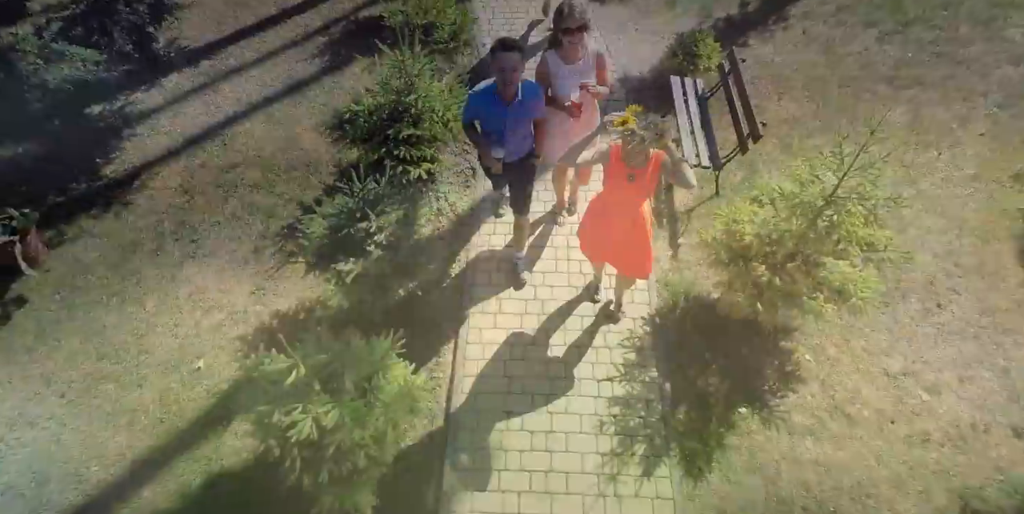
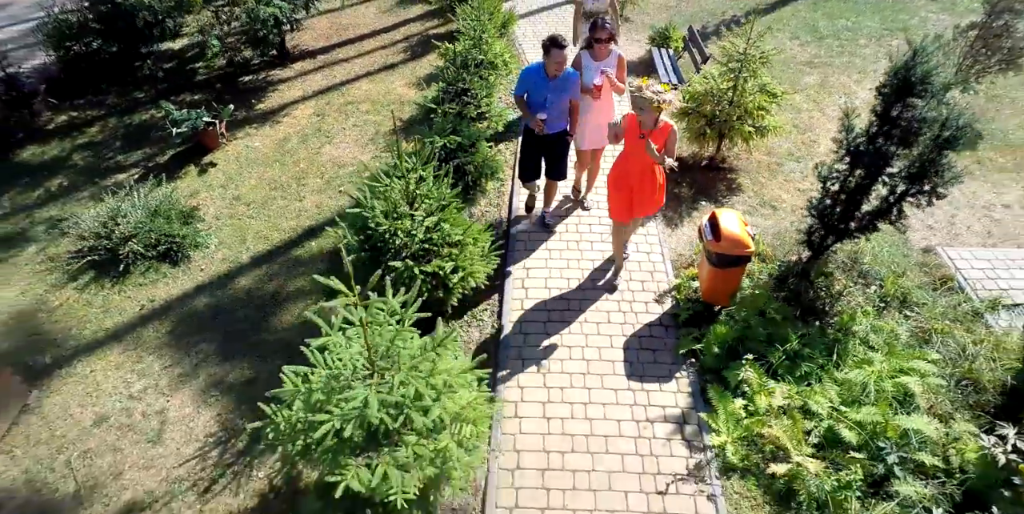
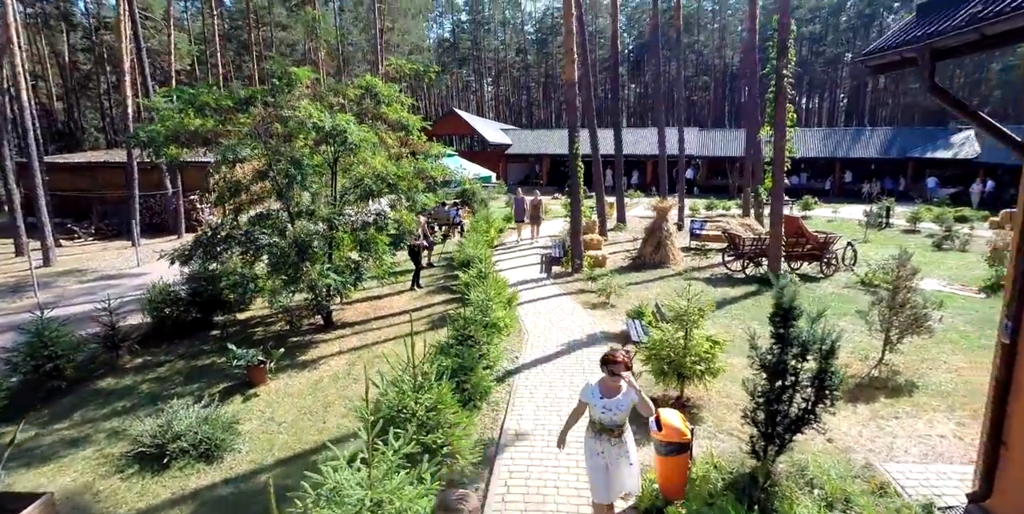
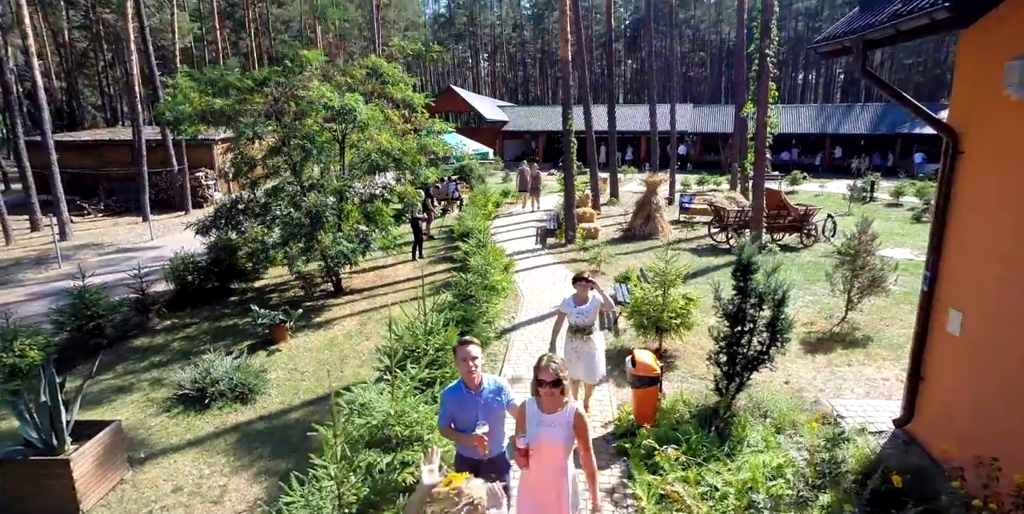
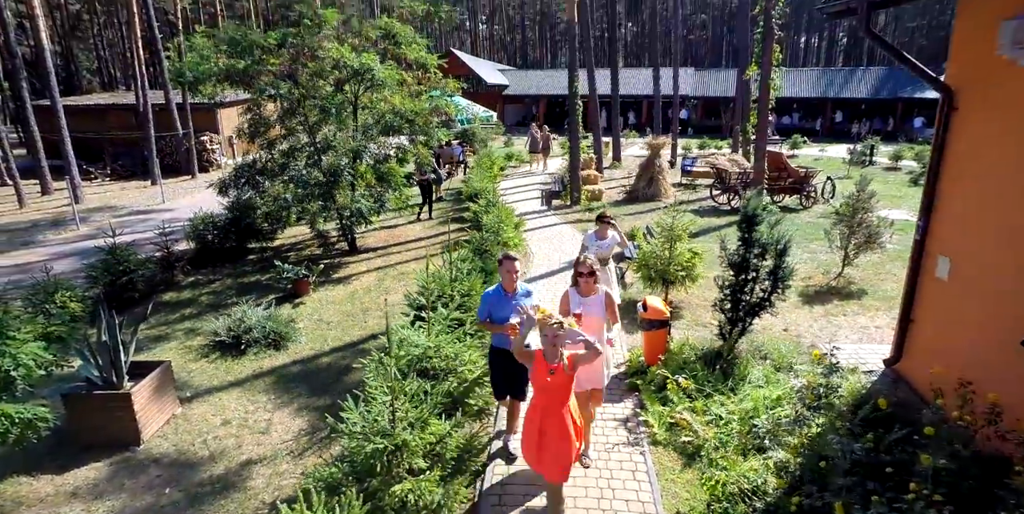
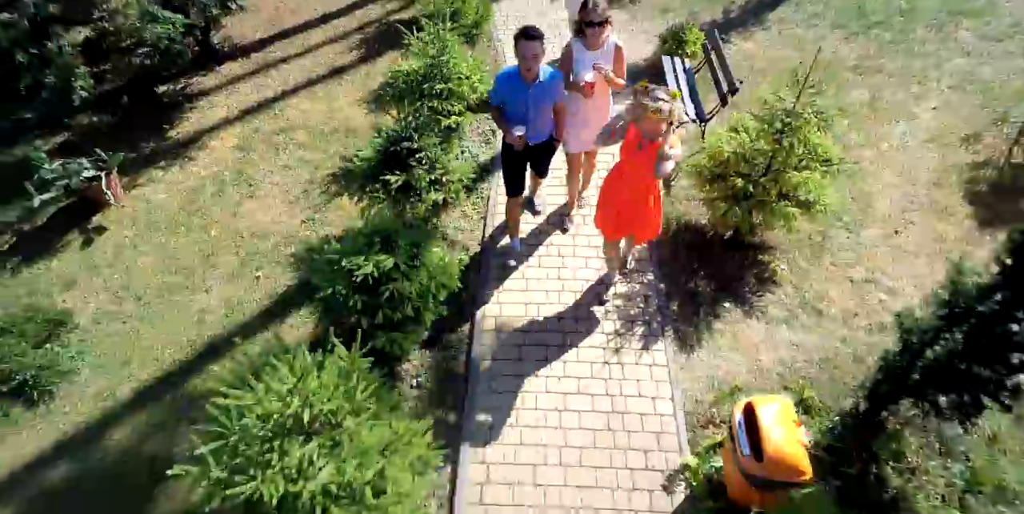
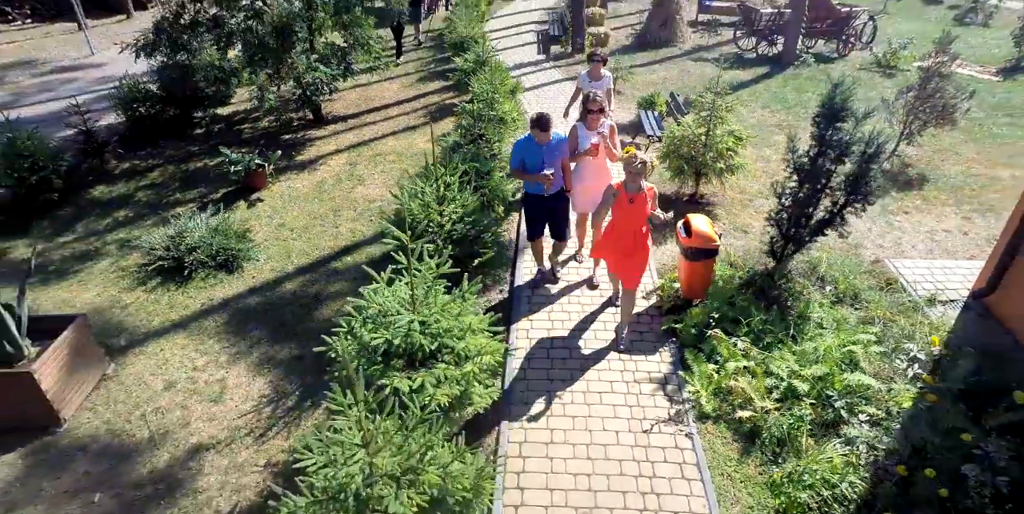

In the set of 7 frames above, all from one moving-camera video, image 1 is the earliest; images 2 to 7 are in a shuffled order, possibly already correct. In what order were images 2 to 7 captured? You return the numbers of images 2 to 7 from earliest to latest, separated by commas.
6, 2, 7, 5, 4, 3
